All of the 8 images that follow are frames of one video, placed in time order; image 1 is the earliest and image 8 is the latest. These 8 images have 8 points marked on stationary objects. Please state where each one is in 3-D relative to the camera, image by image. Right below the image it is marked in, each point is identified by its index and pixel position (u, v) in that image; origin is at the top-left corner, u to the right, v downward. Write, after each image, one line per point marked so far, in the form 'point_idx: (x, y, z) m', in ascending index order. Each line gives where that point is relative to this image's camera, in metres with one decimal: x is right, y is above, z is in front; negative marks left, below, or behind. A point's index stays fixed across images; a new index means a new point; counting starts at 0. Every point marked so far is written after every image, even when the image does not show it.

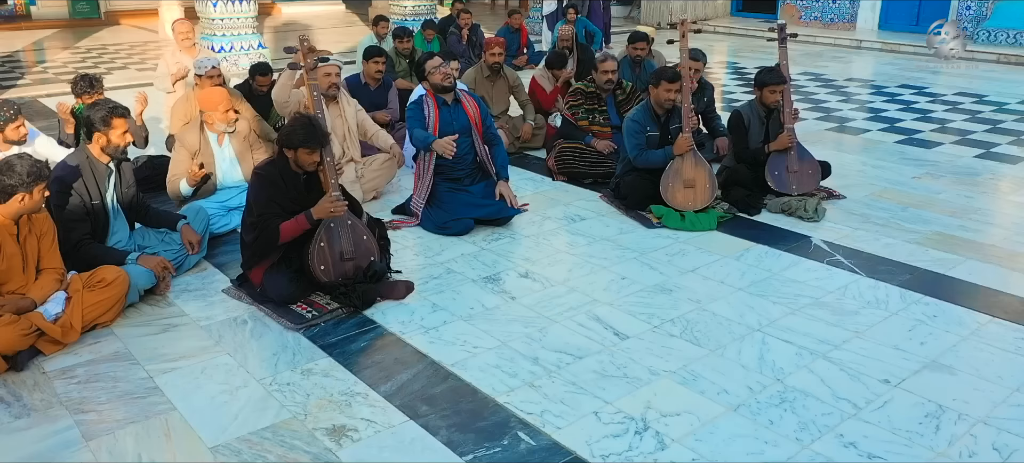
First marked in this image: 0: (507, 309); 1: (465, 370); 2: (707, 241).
0: (0.0, -0.3, +3.5) m
1: (-0.2, -0.5, +3.0) m
2: (+1.0, -0.1, +4.2) m
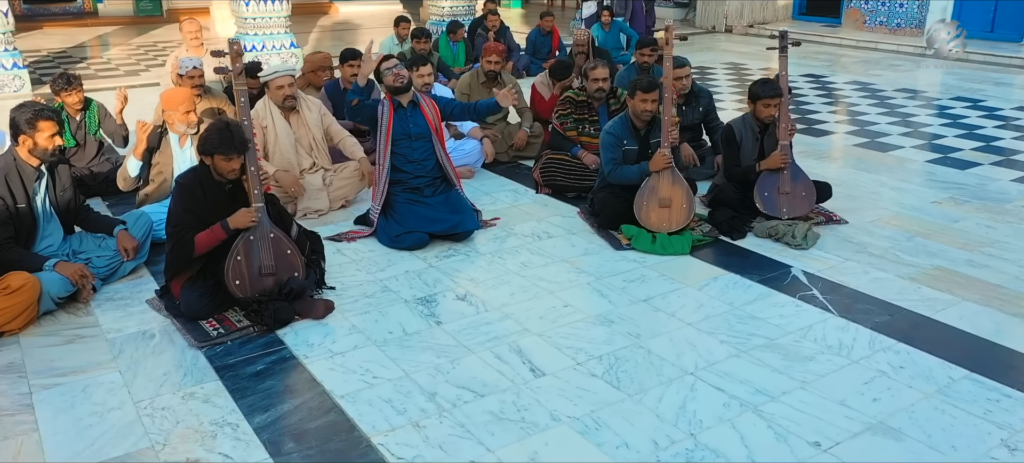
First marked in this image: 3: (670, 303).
0: (-0.3, -0.4, +3.2) m
1: (-0.5, -0.6, +2.7) m
2: (+0.8, -0.2, +3.9) m
3: (+0.7, -0.3, +3.5) m
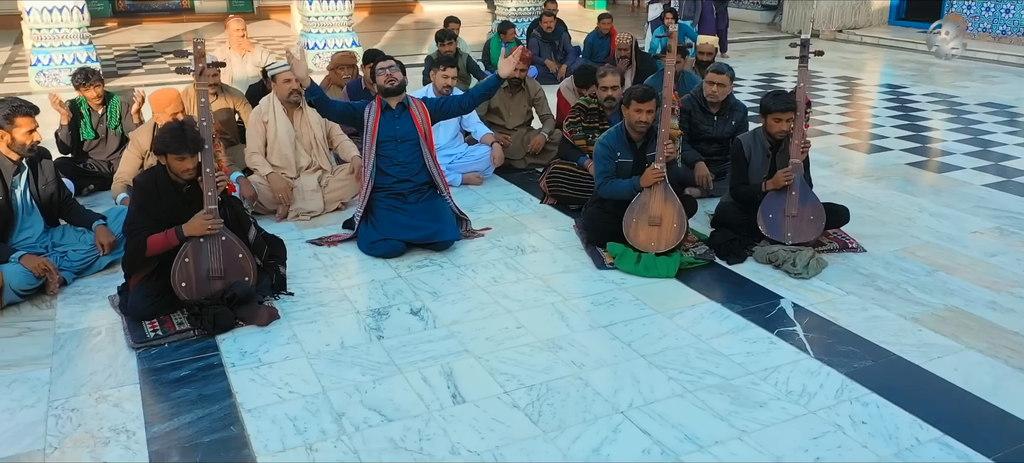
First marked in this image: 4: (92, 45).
0: (-0.6, -0.5, +3.1) m
1: (-0.8, -0.6, +2.7) m
2: (+0.6, -0.3, +3.6) m
3: (+0.5, -0.4, +3.3) m
4: (-4.5, +2.0, +8.6) m
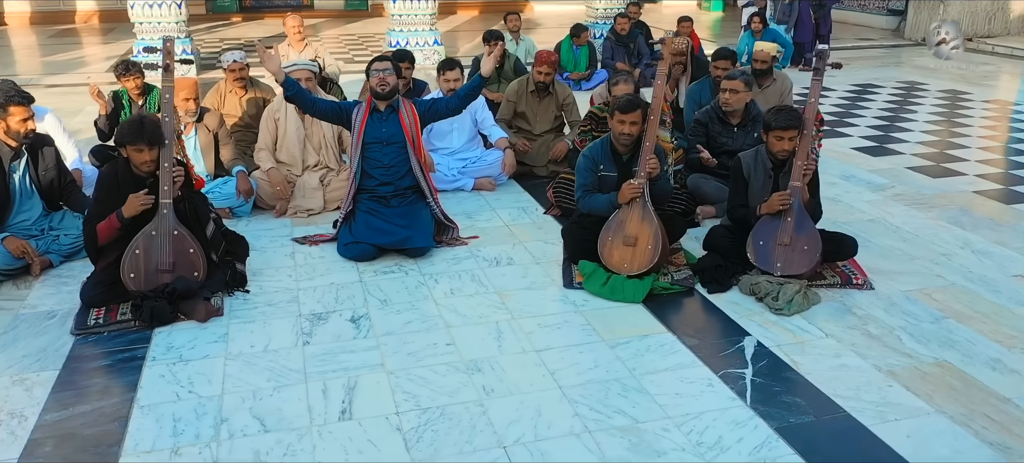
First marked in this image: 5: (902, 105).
0: (-0.9, -0.5, +3.1) m
1: (-1.2, -0.6, +2.7) m
2: (+0.4, -0.4, +3.4) m
3: (+0.2, -0.5, +3.0) m
4: (-3.6, +2.2, +9.1) m
5: (+3.7, +1.2, +7.6) m
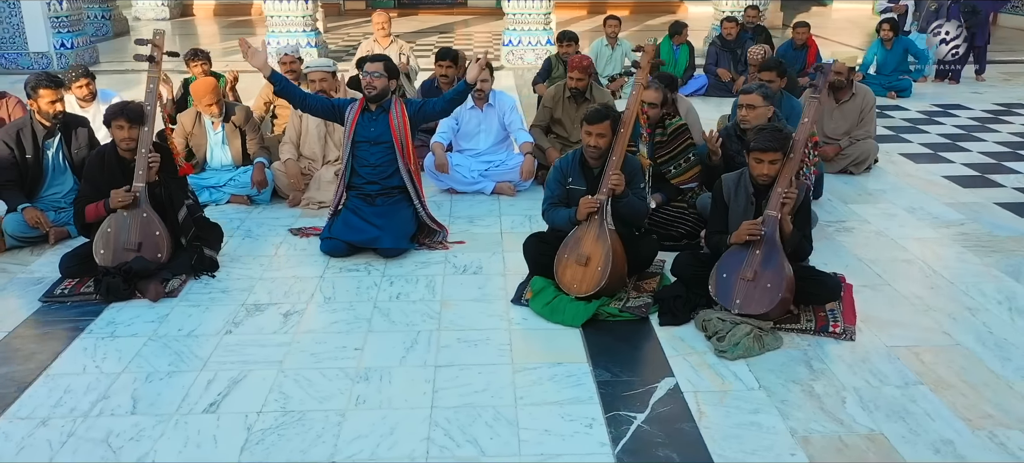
0: (-1.2, -0.4, +3.2) m
1: (-1.7, -0.5, +2.9) m
2: (+0.1, -0.4, +3.2) m
3: (-0.2, -0.5, +2.9) m
4: (-2.4, +2.4, +9.7) m
5: (+4.3, +0.8, +6.6) m
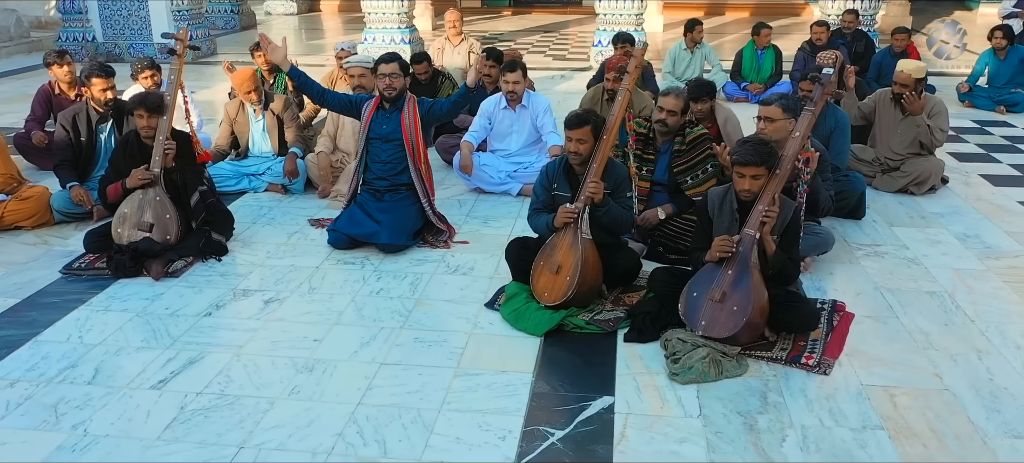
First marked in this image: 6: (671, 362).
0: (-1.4, -0.4, +3.3) m
1: (-1.9, -0.5, +3.1) m
2: (-0.1, -0.4, +3.1) m
3: (-0.4, -0.5, +2.9) m
4: (-1.3, +2.5, +9.9) m
5: (+4.7, +0.5, +5.8) m
6: (+0.6, -0.5, +2.9) m
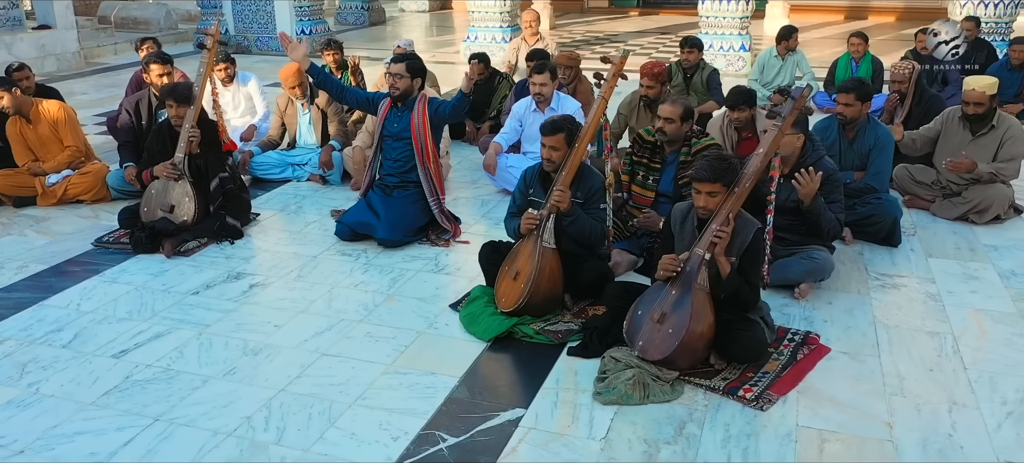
0: (-1.5, -0.3, +3.6) m
1: (-2.1, -0.3, +3.5) m
2: (-0.3, -0.4, +3.1) m
3: (-0.7, -0.5, +3.0) m
4: (0.0, +2.5, +10.0) m
5: (+5.0, +0.2, +4.9) m
6: (+0.3, -0.5, +2.8) m
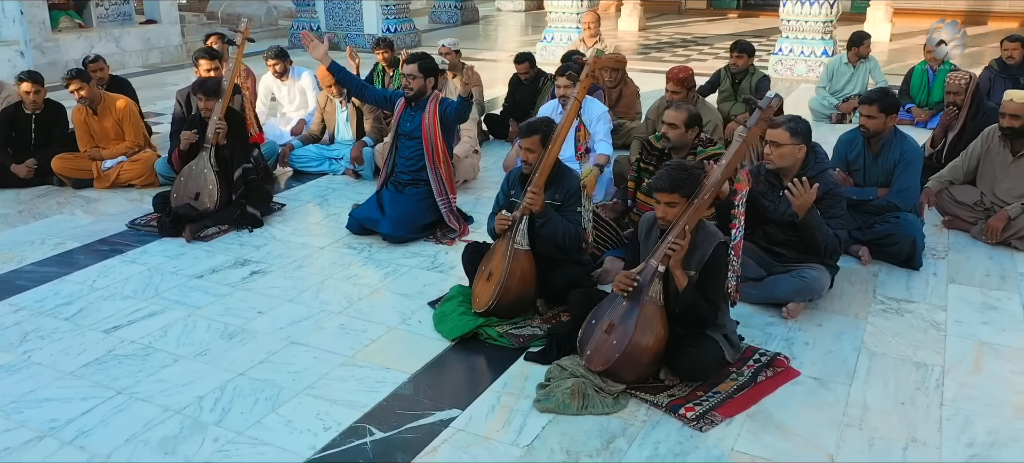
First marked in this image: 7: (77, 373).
0: (-1.6, -0.2, +3.8) m
1: (-2.1, -0.2, +3.7) m
2: (-0.4, -0.4, +3.2) m
3: (-0.8, -0.5, +3.1) m
4: (+0.9, +2.5, +10.0) m
5: (+5.1, -0.1, +4.2) m
6: (+0.1, -0.5, +2.8) m
7: (-1.6, -0.5, +3.0) m
